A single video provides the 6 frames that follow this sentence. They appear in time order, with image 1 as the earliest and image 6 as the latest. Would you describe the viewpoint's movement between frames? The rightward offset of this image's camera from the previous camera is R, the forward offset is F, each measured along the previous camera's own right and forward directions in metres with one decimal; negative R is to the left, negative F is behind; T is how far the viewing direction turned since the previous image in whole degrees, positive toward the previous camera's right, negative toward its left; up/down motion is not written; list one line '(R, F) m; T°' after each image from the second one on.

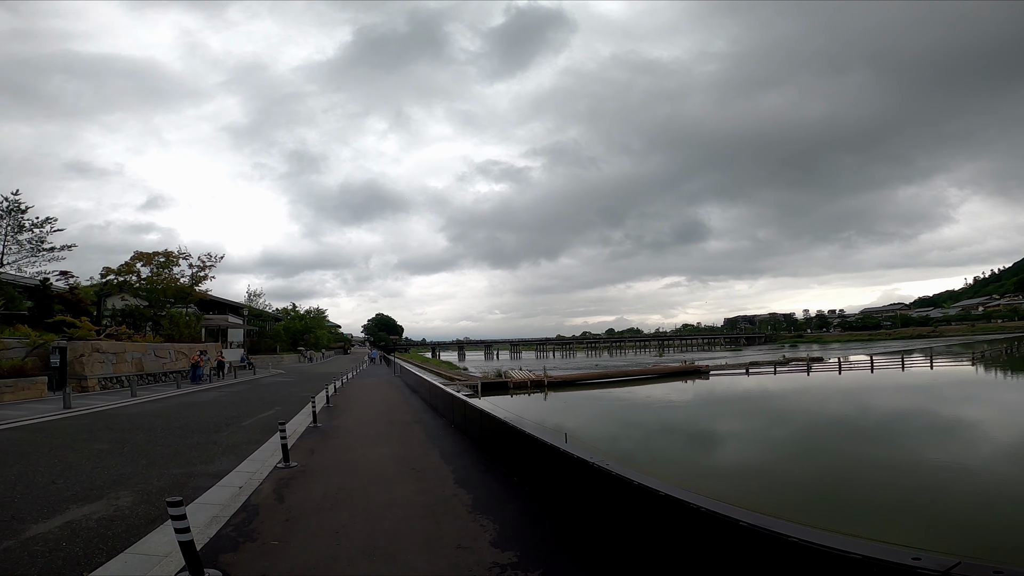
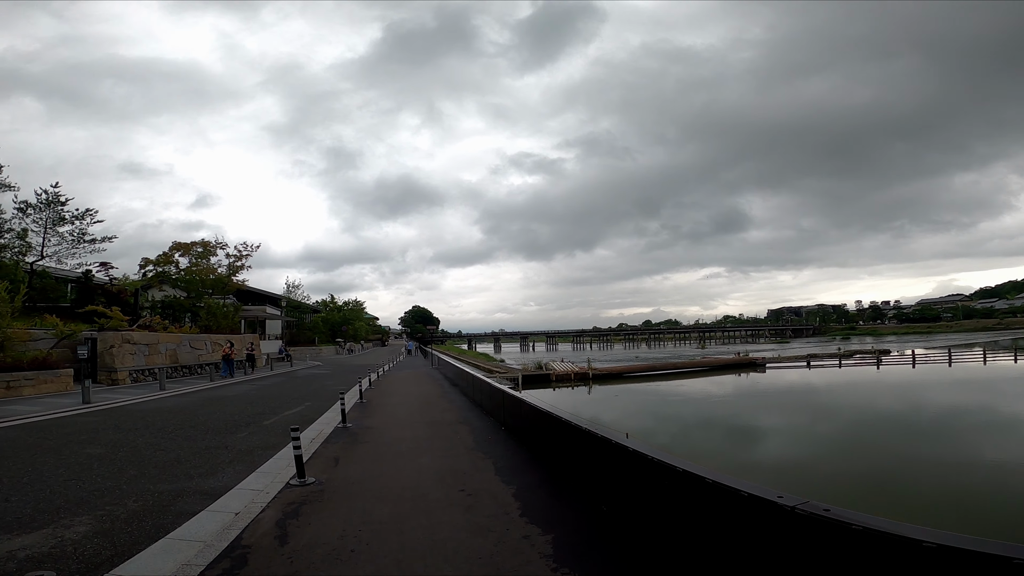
(-0.4, +1.7) m; -4°
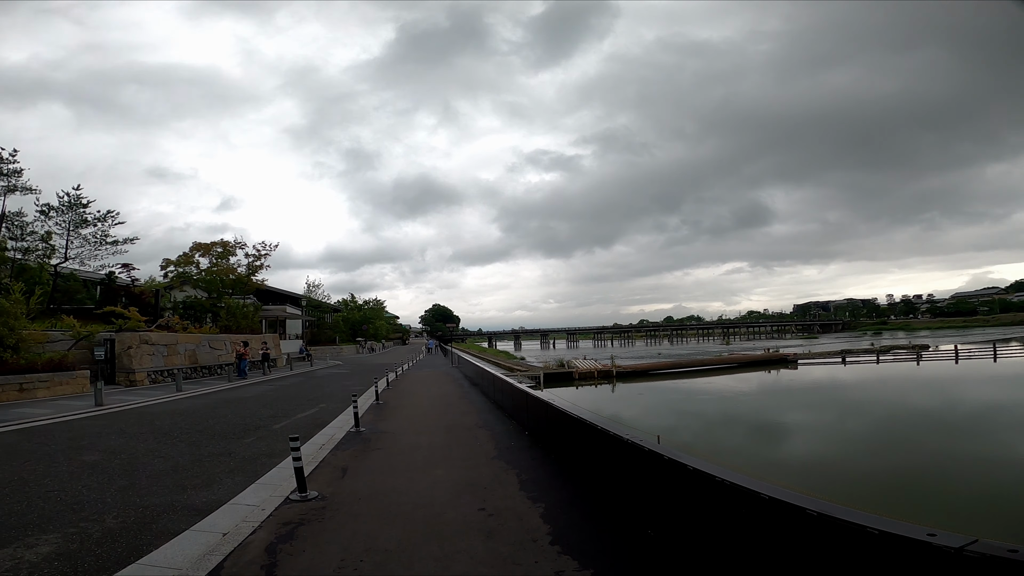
(-0.1, +0.7) m; -2°
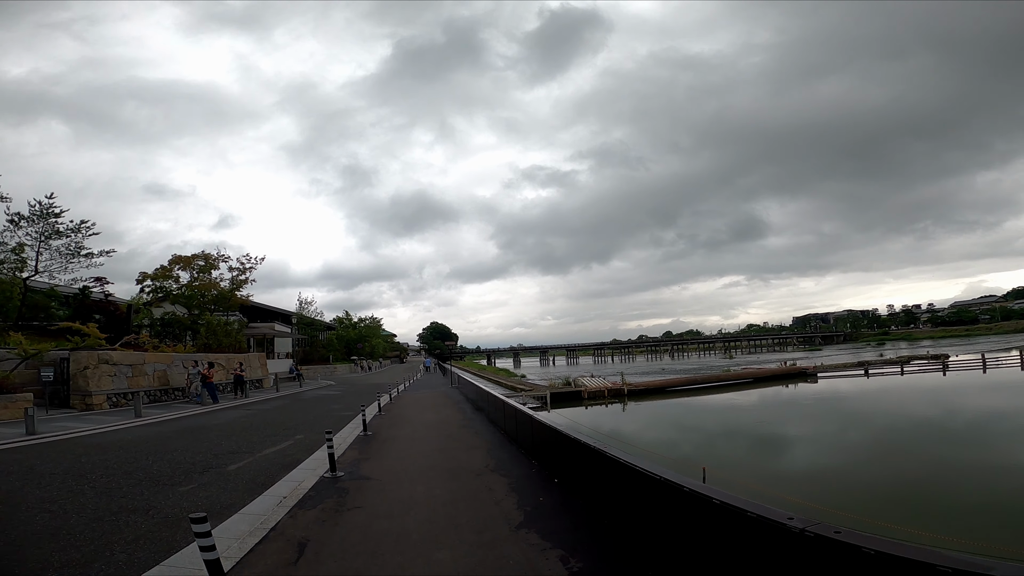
(-0.3, +1.9) m; 0°
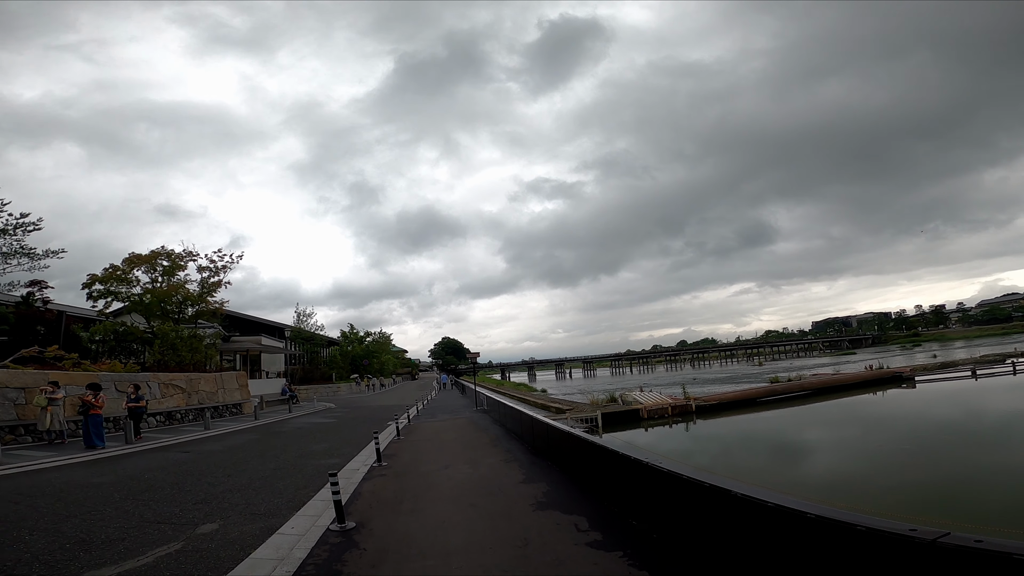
(-1.2, +5.3) m; -1°
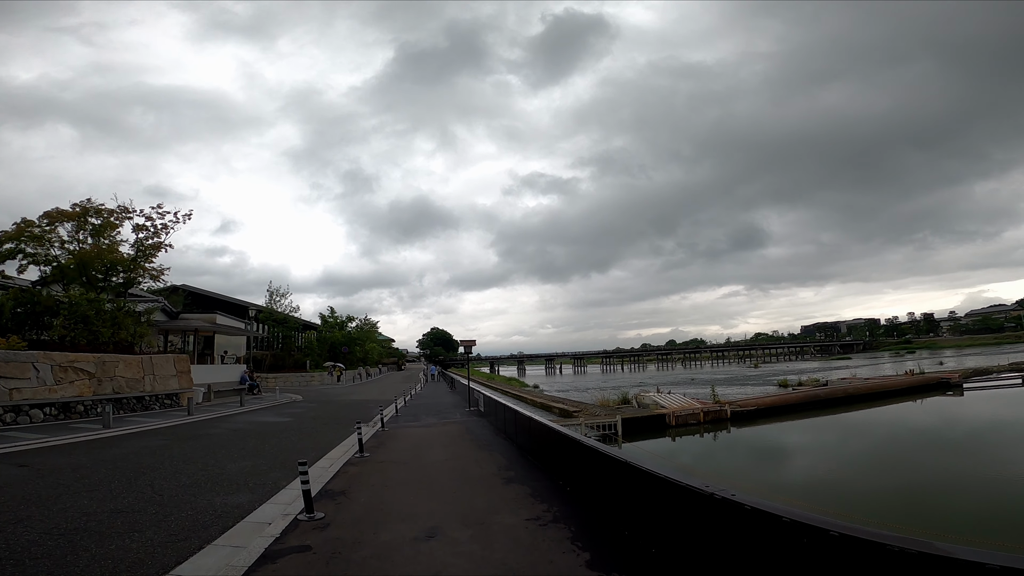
(-0.5, +3.8) m; +1°
